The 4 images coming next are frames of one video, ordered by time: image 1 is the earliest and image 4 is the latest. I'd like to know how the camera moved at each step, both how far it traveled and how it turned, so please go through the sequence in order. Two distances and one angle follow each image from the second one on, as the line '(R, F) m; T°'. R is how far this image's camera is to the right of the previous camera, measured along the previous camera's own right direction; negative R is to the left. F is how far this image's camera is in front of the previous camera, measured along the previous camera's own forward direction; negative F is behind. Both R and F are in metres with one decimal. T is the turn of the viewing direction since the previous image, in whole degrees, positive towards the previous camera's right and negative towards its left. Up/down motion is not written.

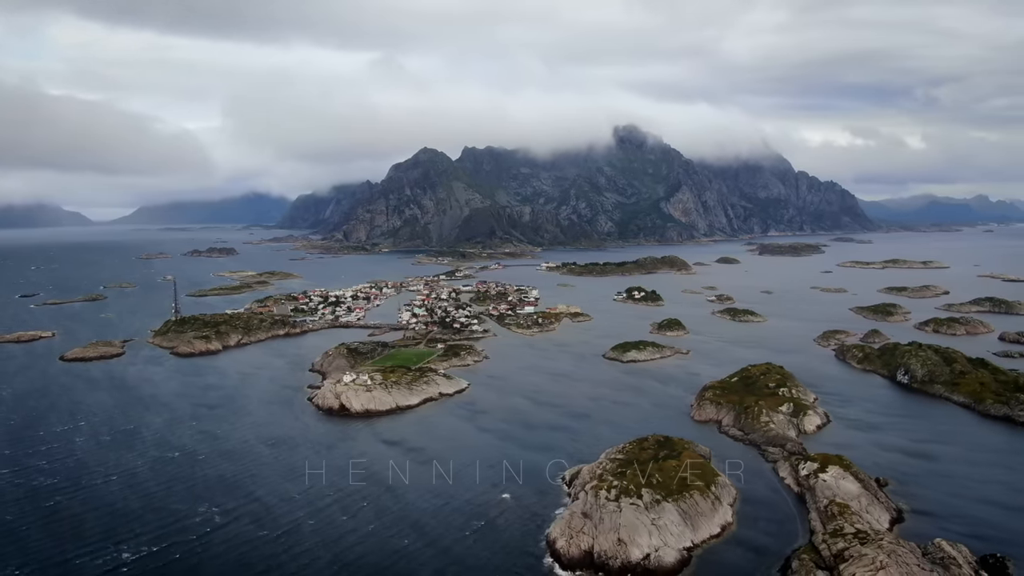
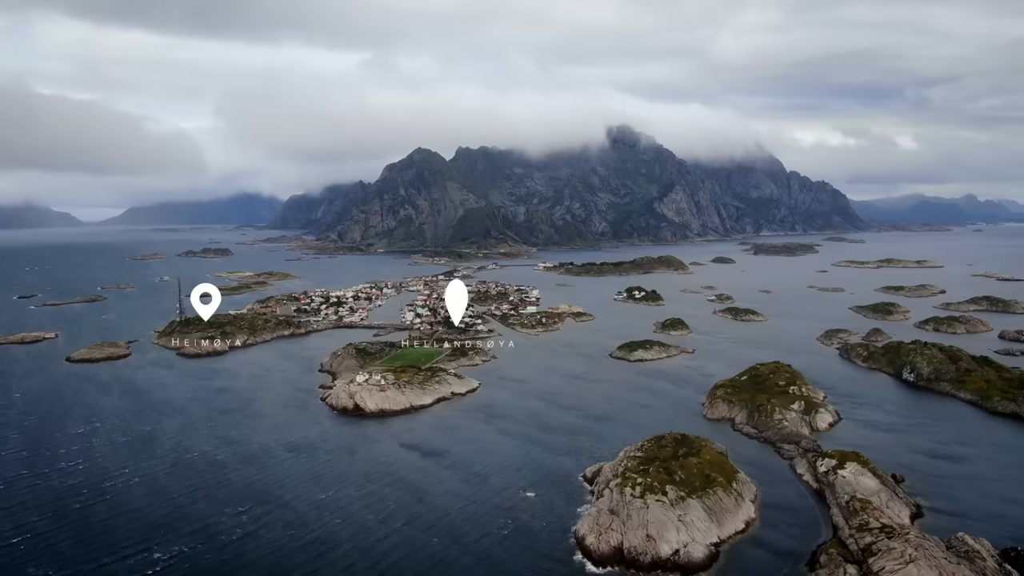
(-1.6, -0.3) m; +1°
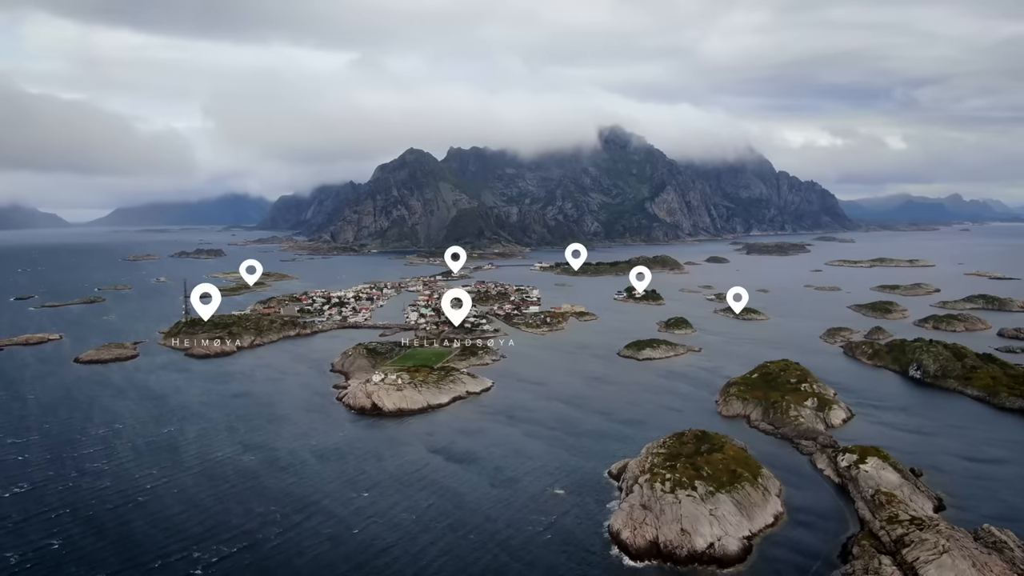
(-2.0, -0.4) m; +1°
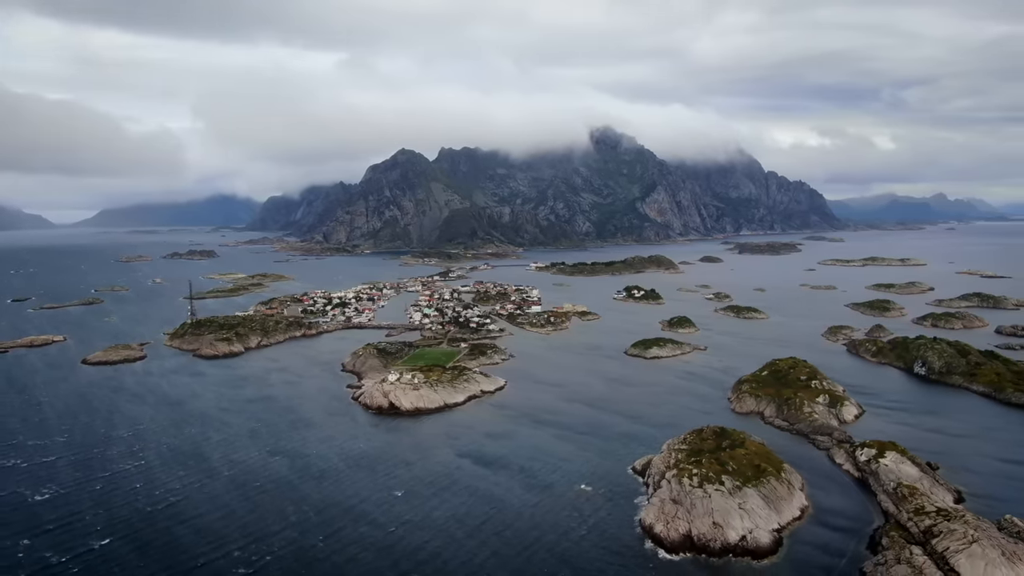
(-2.0, -0.5) m; +1°
